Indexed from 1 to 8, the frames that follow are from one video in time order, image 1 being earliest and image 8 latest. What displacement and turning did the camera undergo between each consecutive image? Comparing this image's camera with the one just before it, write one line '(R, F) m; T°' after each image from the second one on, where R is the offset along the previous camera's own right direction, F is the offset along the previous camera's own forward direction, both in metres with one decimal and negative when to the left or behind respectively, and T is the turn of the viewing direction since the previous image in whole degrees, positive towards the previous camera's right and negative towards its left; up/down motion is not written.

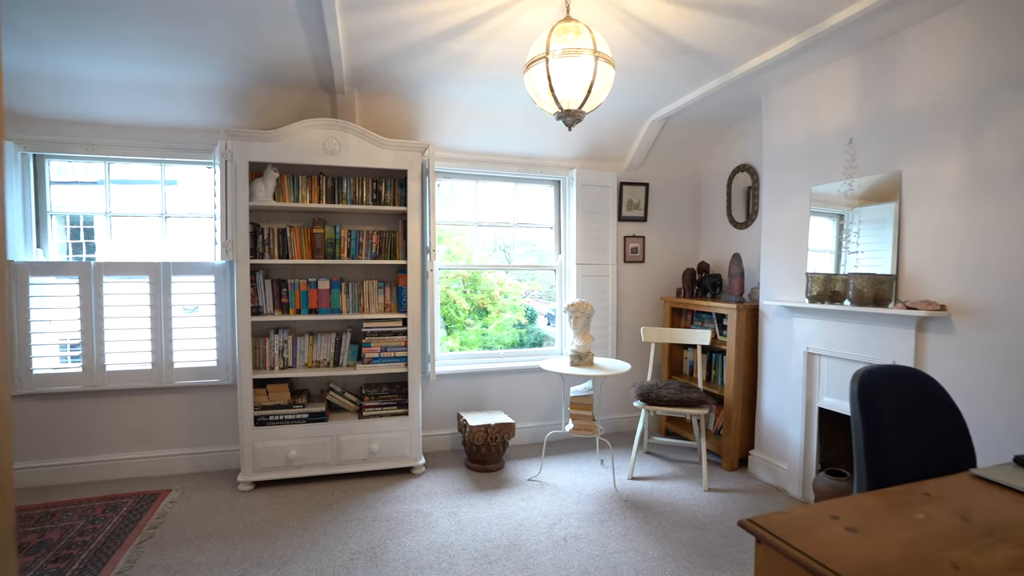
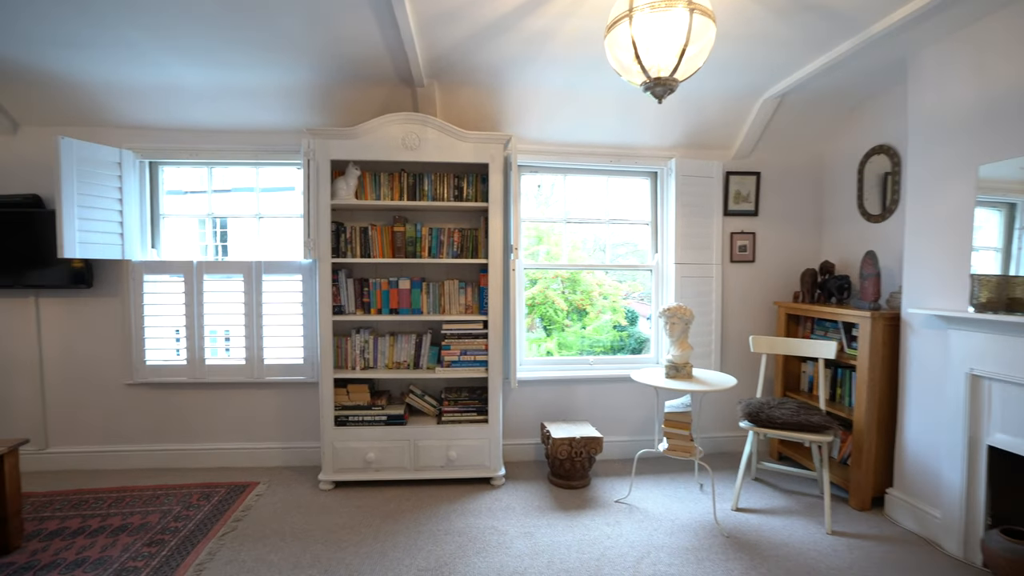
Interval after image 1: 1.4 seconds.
(+0.1, +0.2) m; -11°
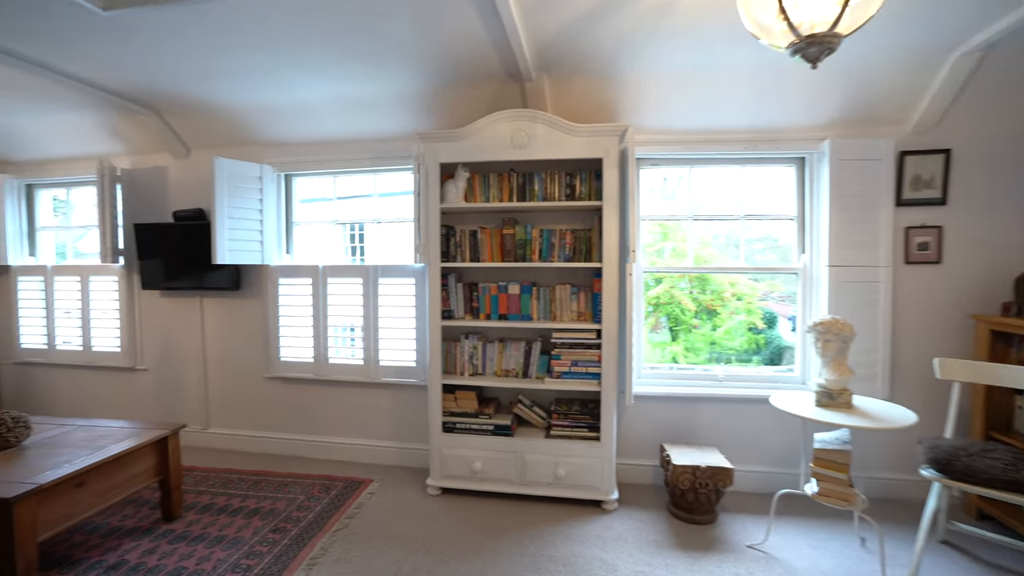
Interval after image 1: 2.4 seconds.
(+0.1, +0.2) m; -14°
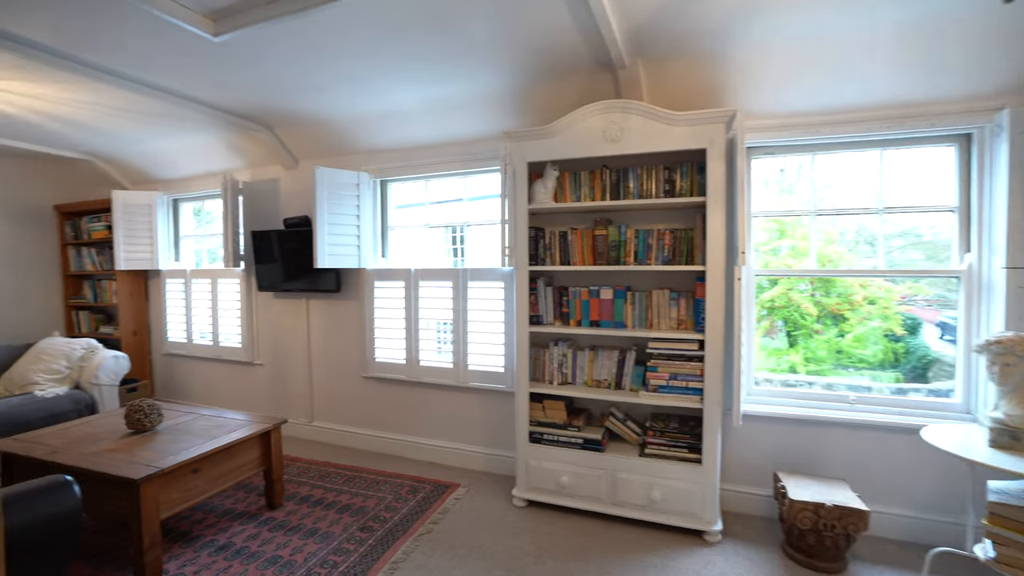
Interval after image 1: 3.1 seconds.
(+0.1, +0.1) m; -11°
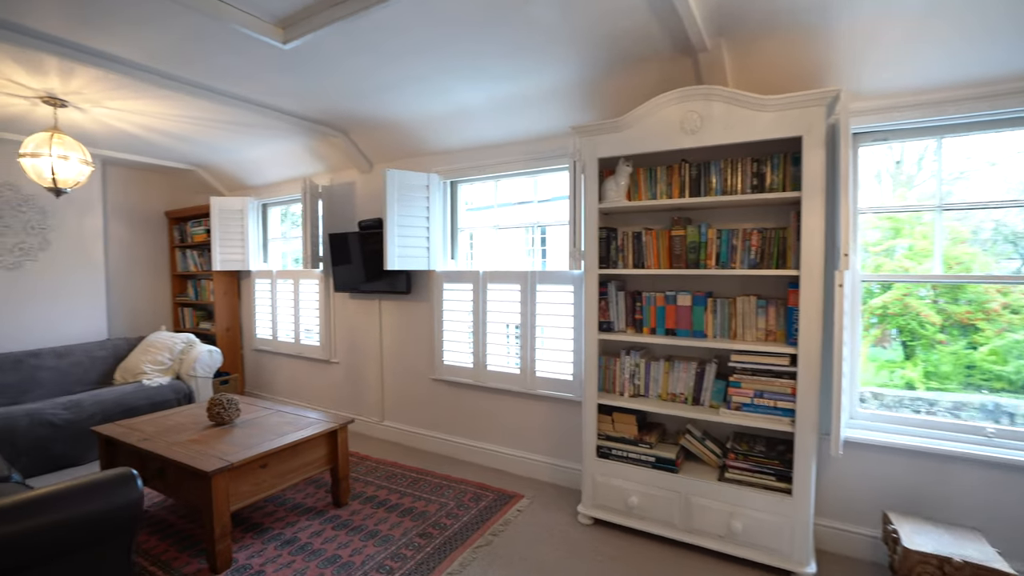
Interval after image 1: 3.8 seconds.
(+0.1, +0.1) m; -9°
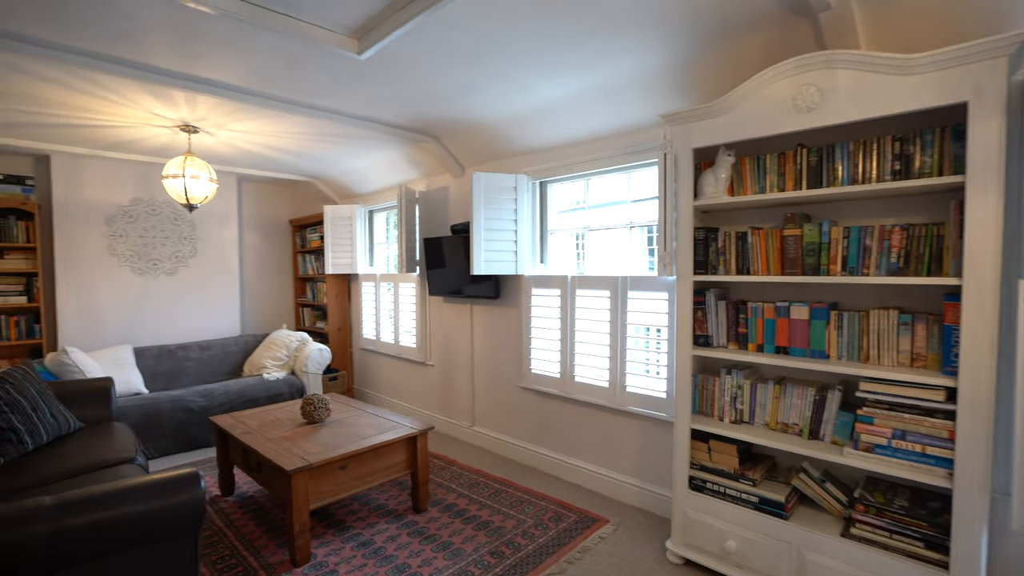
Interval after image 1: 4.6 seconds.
(+0.2, +0.2) m; -14°
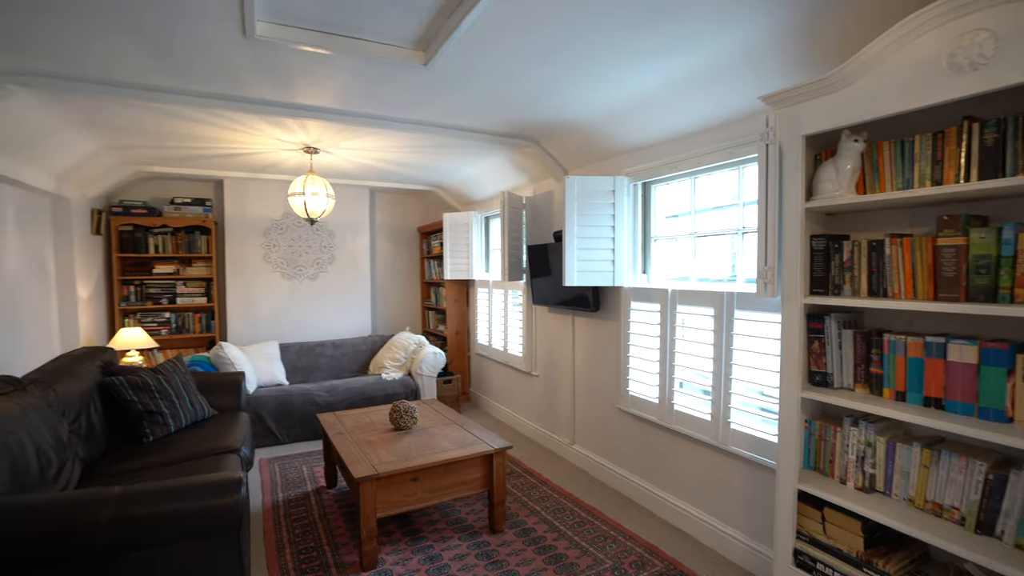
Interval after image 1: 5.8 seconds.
(+0.4, +0.2) m; -18°
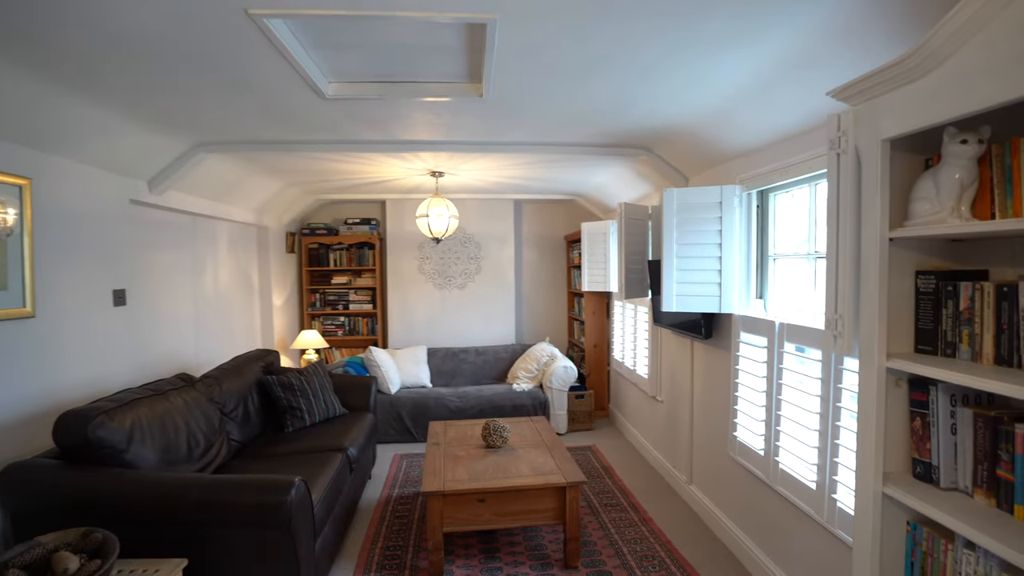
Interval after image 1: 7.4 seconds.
(+0.6, +0.2) m; -23°
